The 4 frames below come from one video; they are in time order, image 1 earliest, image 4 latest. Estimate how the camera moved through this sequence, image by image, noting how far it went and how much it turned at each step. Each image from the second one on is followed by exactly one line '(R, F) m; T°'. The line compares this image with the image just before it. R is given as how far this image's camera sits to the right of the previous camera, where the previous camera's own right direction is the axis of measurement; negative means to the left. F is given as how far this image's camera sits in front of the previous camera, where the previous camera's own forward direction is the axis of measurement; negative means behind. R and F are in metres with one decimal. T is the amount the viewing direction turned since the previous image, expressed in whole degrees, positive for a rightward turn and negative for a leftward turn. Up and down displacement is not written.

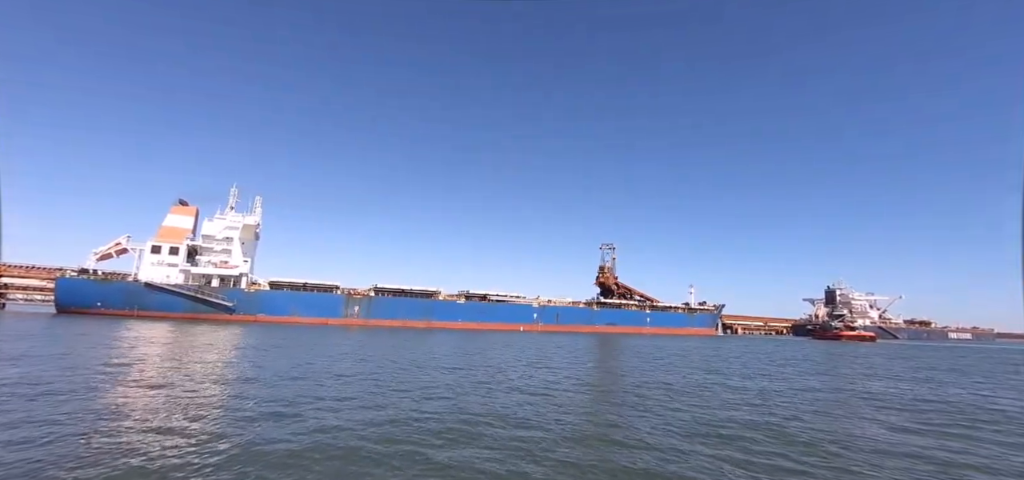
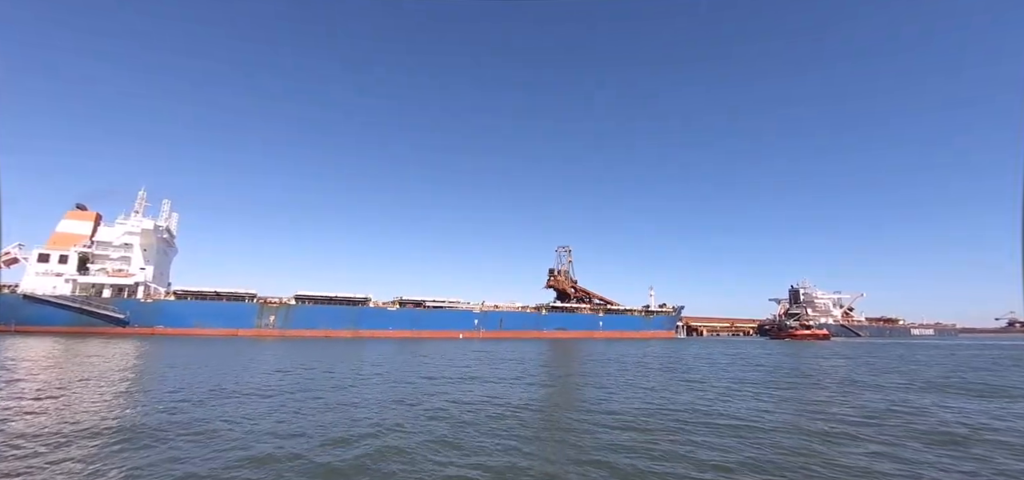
(+3.3, +1.5) m; +1°
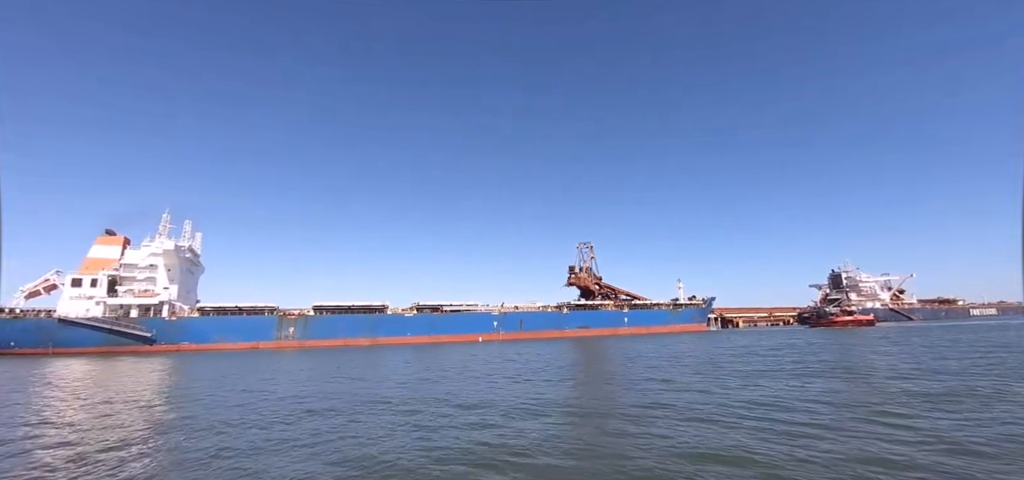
(+1.1, +0.5) m; -4°
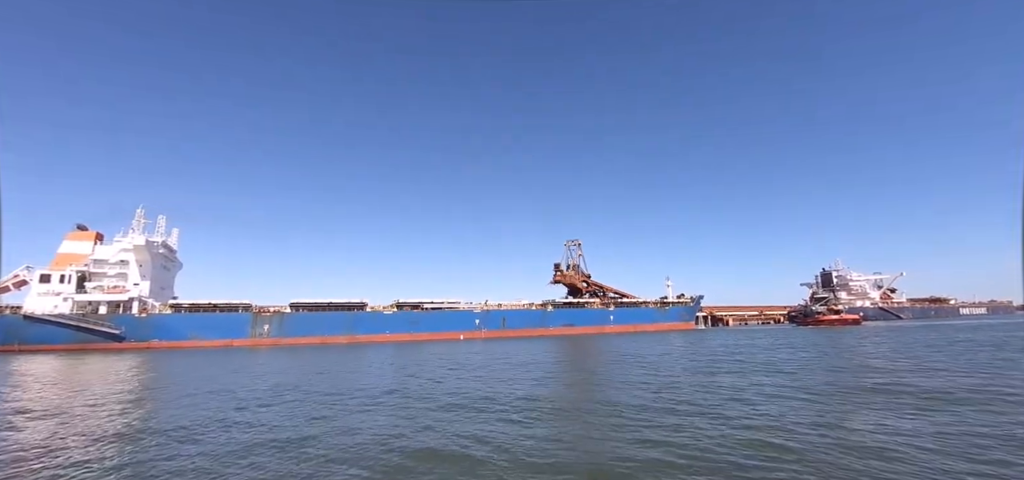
(+0.9, +0.4) m; 0°
